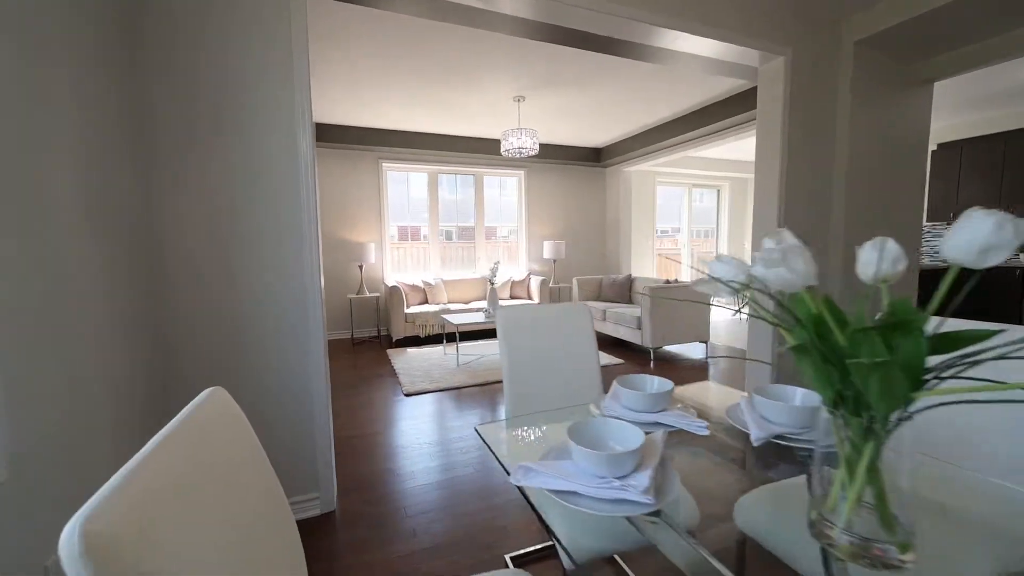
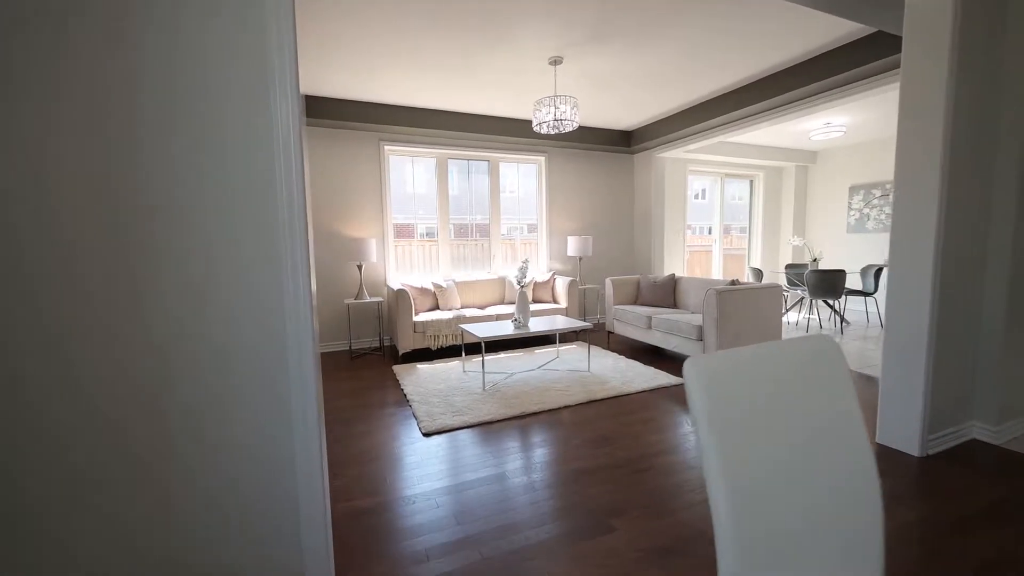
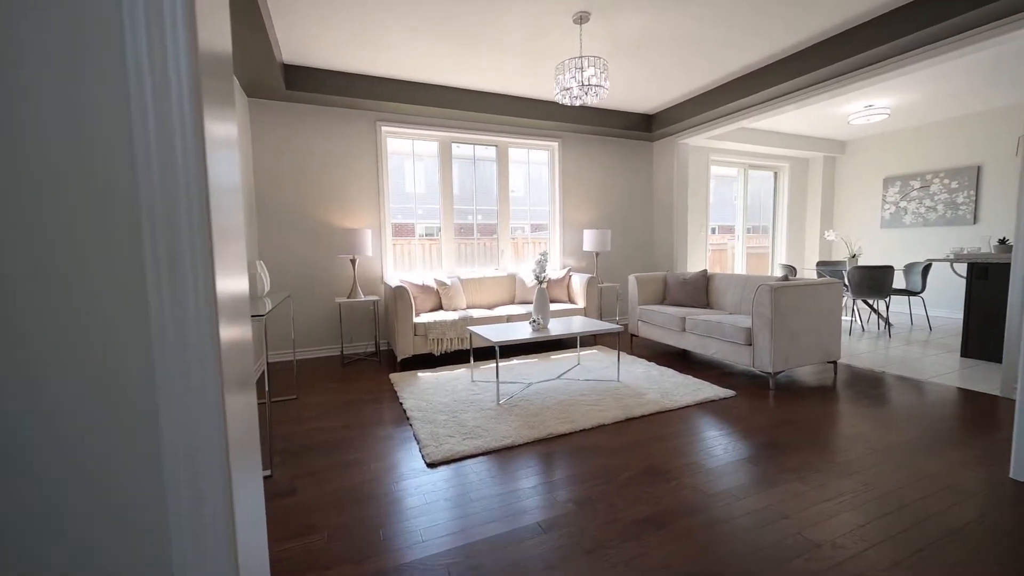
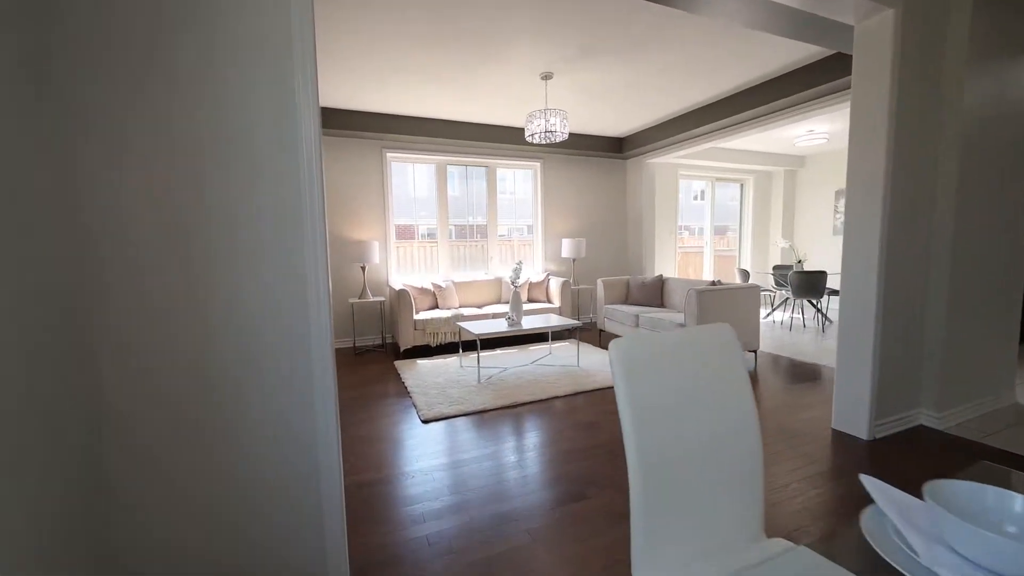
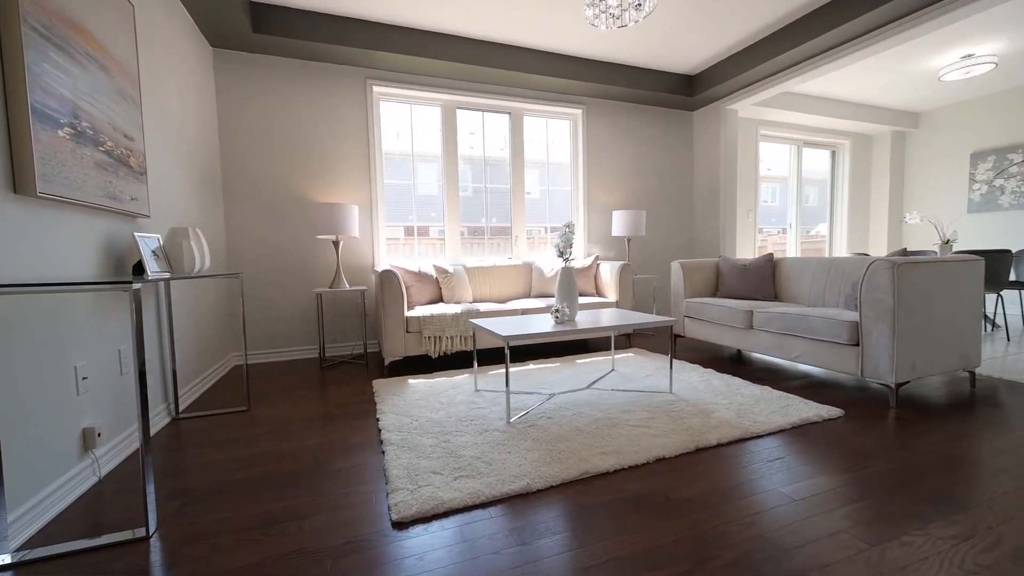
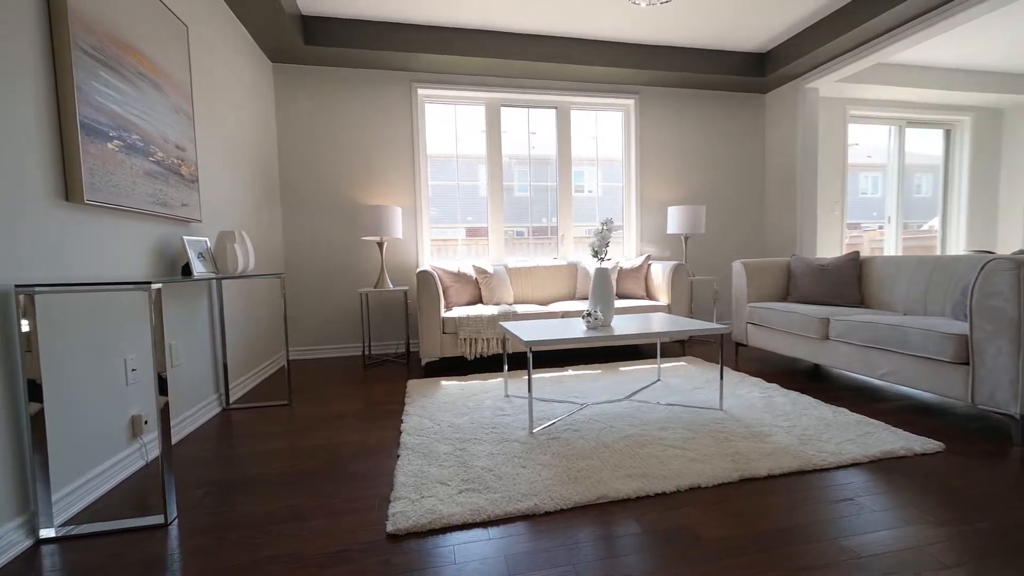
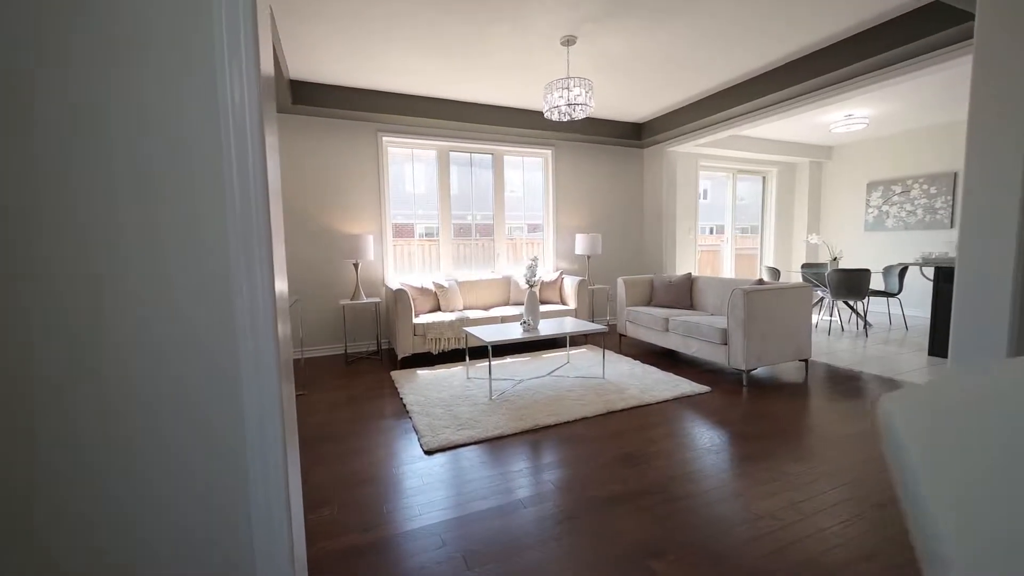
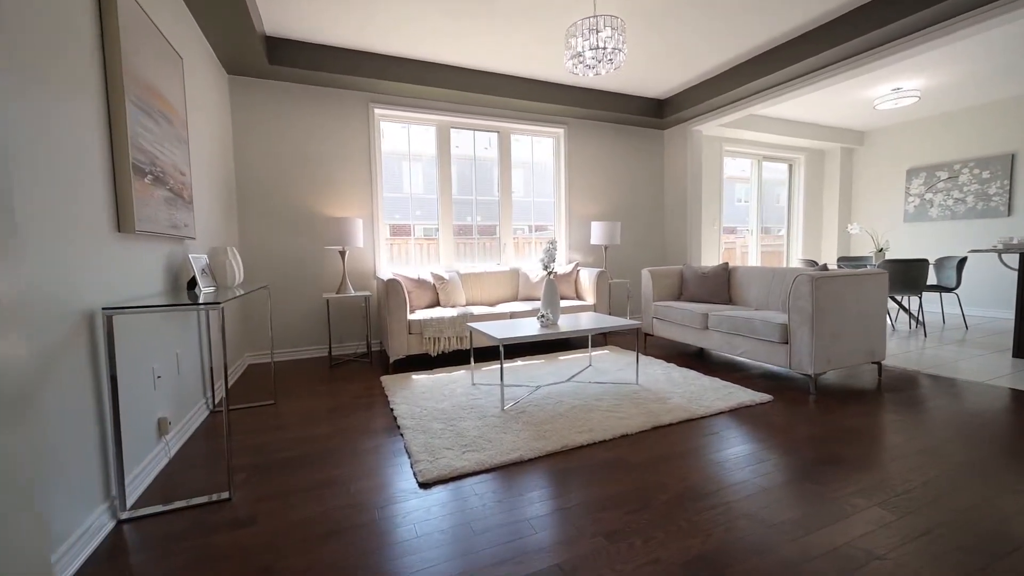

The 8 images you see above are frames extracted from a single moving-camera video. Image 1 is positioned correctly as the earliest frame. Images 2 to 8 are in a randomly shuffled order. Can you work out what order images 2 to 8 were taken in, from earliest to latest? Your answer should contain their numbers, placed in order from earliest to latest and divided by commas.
4, 2, 7, 3, 8, 5, 6
